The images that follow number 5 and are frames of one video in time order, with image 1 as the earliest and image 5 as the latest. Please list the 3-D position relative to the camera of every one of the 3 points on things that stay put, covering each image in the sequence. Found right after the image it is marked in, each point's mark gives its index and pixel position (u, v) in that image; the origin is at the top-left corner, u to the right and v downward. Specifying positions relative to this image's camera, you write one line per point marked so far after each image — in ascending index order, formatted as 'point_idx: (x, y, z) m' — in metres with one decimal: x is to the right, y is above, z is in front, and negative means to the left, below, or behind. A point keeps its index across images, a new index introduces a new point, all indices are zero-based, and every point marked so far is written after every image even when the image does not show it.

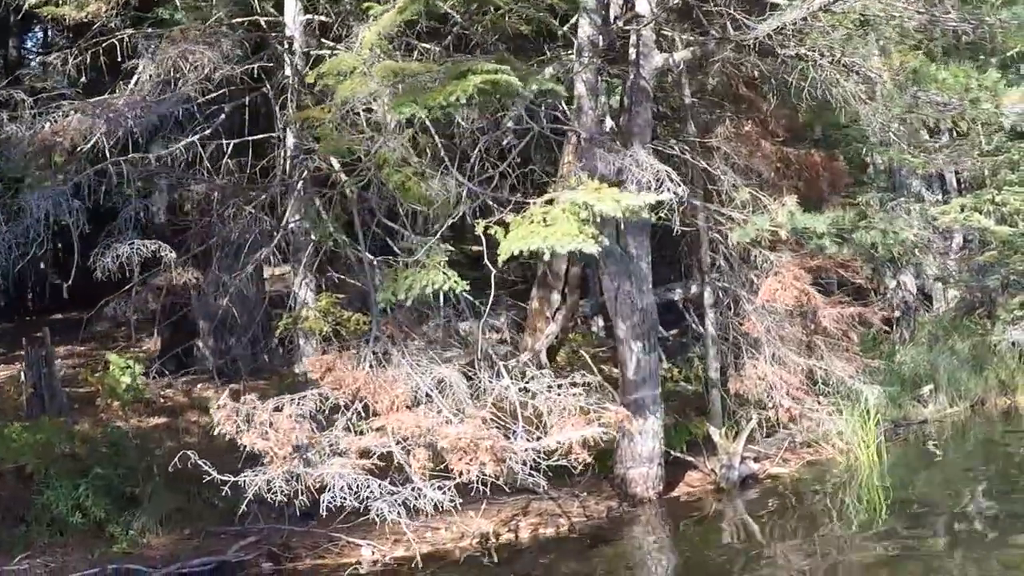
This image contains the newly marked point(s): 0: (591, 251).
0: (+0.6, +0.3, +7.1) m
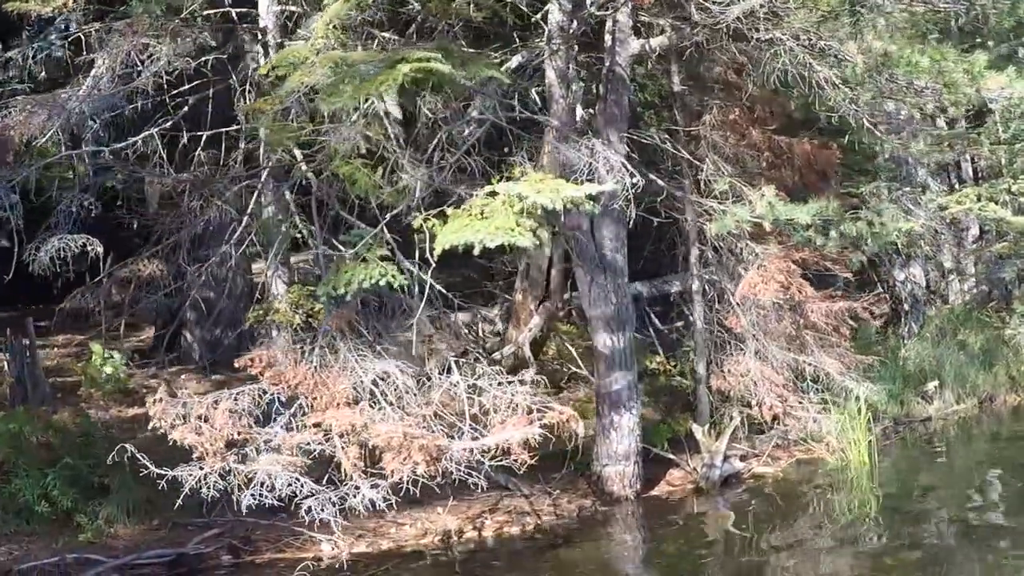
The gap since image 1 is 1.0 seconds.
0: (+0.1, +0.3, +6.9) m
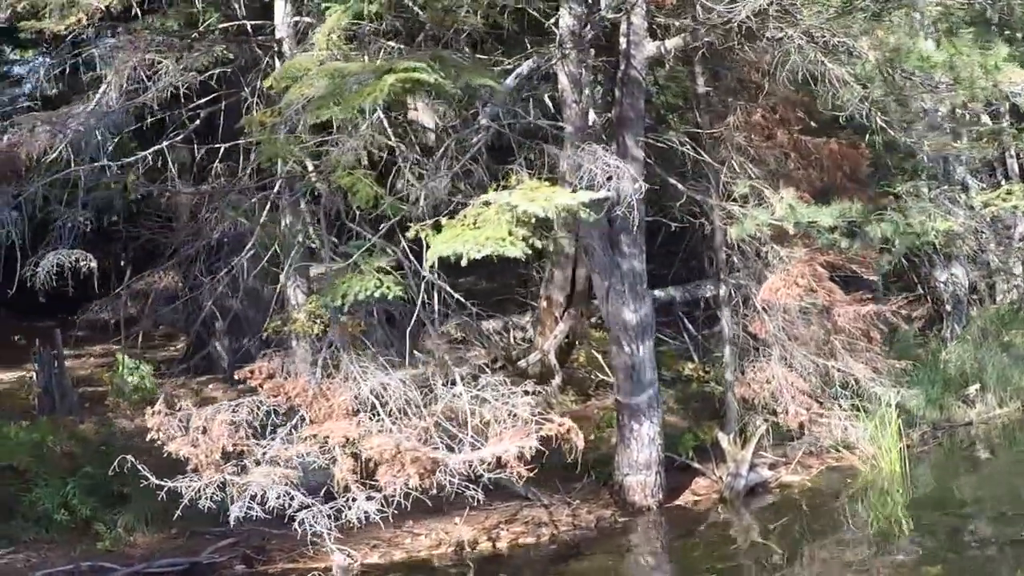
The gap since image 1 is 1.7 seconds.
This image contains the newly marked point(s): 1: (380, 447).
0: (0.0, +0.2, +6.8) m
1: (-0.9, -1.1, +7.0) m
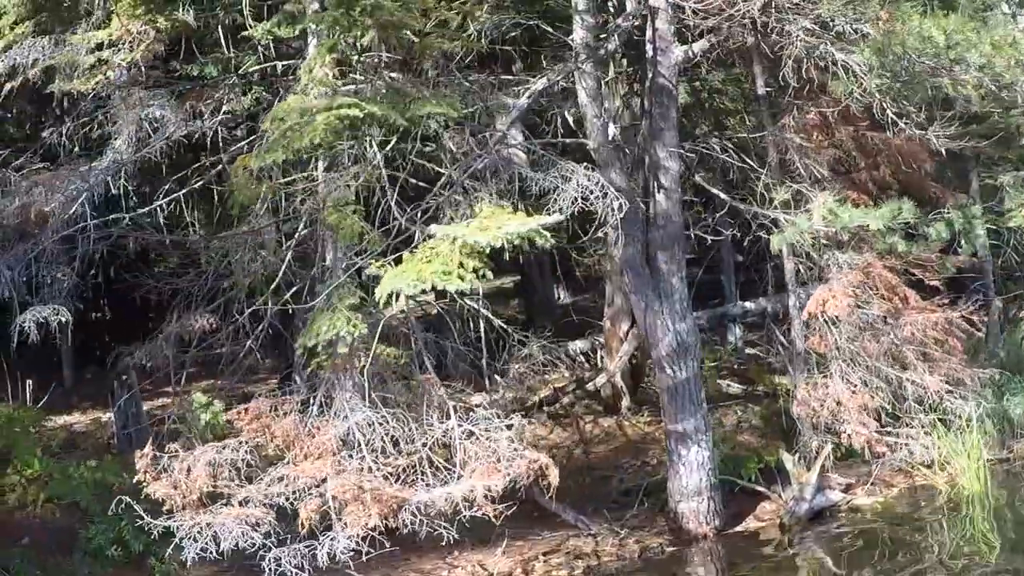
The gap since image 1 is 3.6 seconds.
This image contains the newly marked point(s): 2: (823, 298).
0: (-0.3, 0.0, +6.6) m
1: (-1.2, -1.4, +6.9) m
2: (+3.2, -0.1, +9.8) m
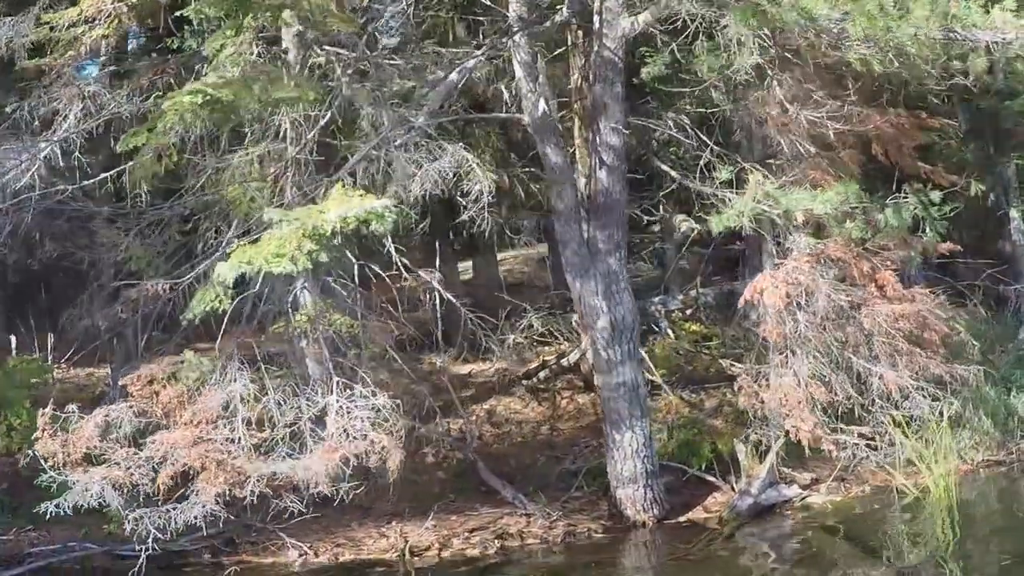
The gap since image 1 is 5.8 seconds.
0: (-1.5, +0.1, +6.7) m
1: (-2.3, -1.2, +7.2) m
2: (+2.4, 0.0, +9.3) m
